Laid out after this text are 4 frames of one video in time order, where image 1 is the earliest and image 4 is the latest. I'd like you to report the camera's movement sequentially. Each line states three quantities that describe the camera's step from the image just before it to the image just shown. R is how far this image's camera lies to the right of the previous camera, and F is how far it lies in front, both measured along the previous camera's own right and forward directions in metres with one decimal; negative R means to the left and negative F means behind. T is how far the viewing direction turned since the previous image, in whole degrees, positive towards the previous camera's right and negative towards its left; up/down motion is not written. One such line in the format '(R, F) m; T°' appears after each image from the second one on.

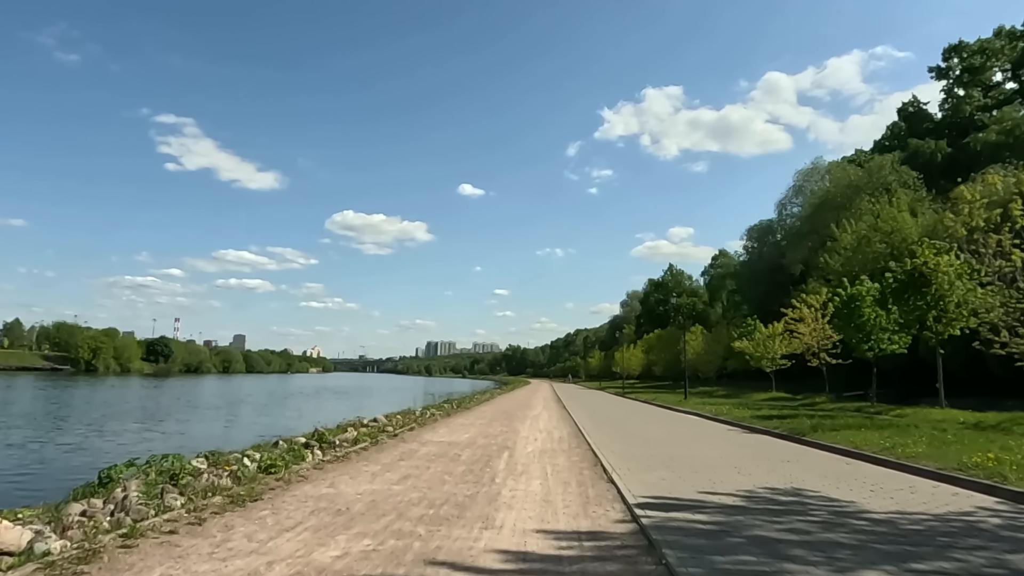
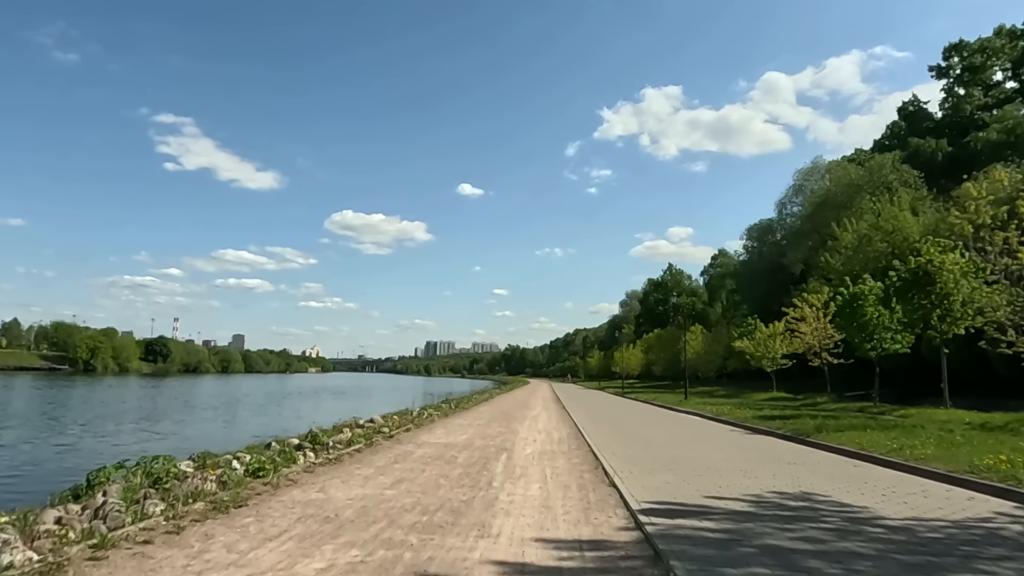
(0.0, +0.4) m; 0°
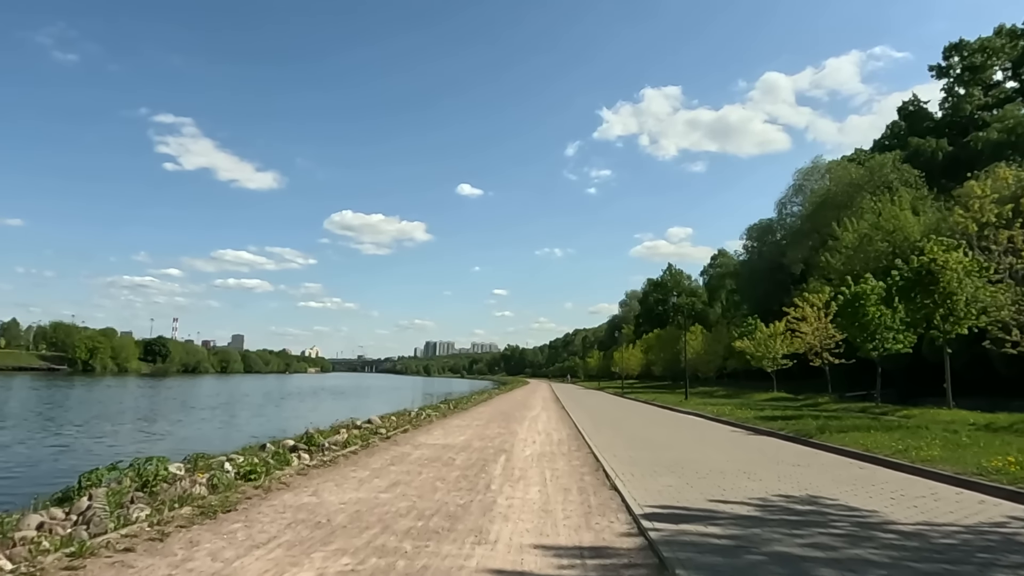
(0.0, +0.2) m; 0°
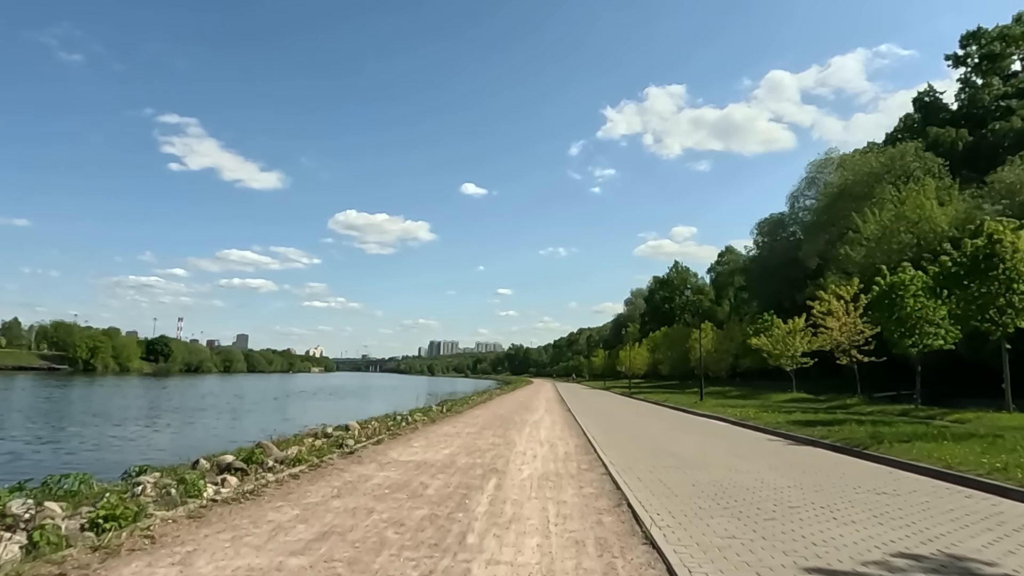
(+0.2, +3.0) m; 0°
